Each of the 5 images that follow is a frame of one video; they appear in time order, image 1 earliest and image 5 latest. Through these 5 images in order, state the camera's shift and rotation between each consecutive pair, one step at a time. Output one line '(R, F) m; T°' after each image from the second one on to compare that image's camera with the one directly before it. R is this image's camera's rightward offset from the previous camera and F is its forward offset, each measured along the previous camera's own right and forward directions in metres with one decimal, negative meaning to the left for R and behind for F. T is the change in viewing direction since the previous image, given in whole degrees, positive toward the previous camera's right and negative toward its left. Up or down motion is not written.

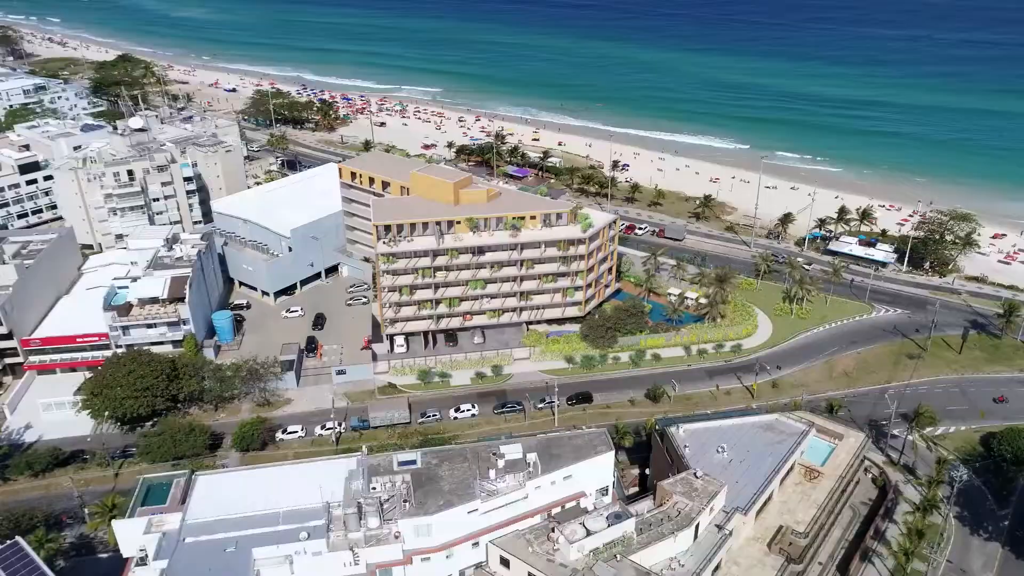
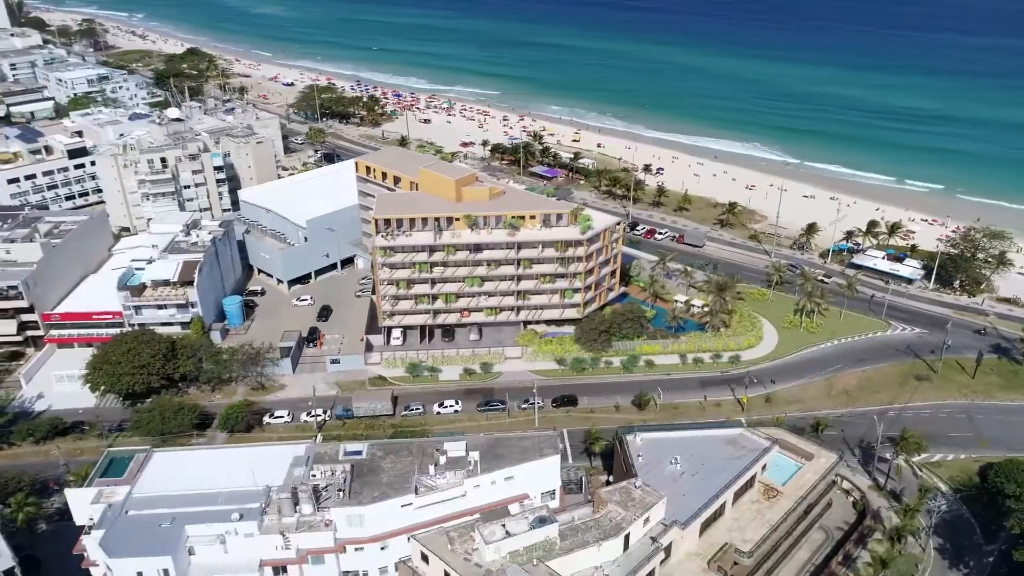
(+7.5, +0.5) m; -5°
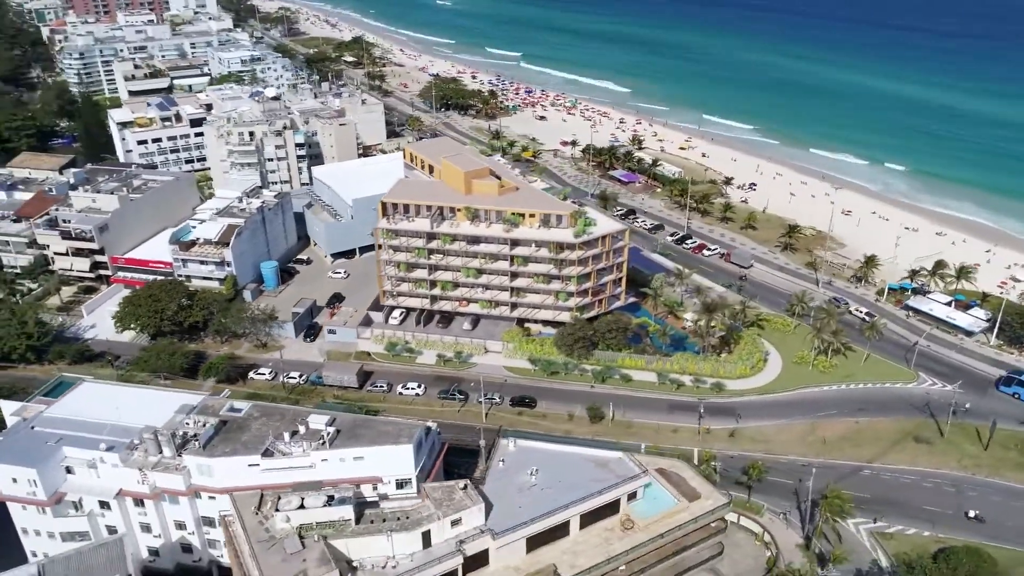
(+19.5, +2.7) m; -14°
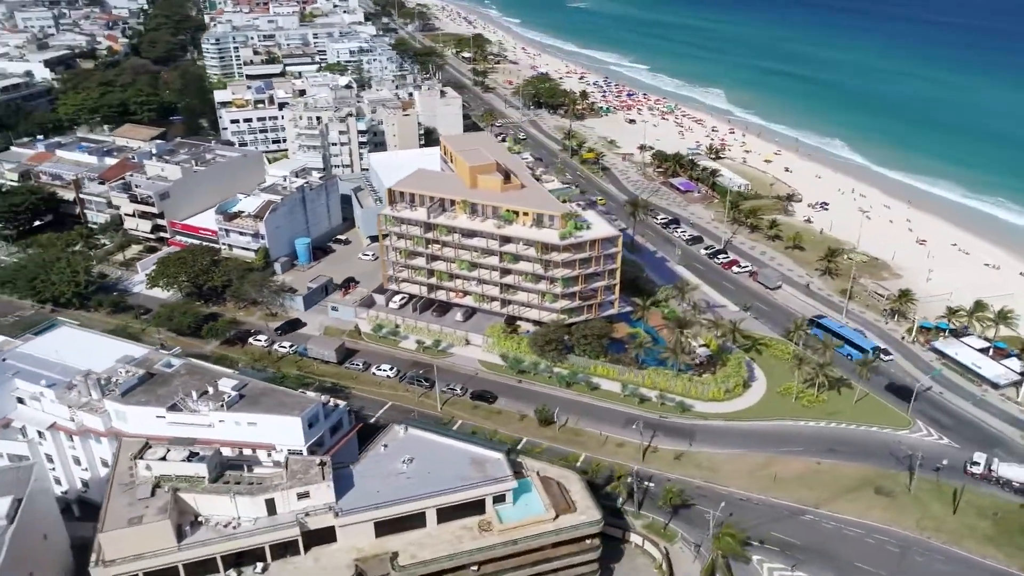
(+15.9, +1.7) m; -11°
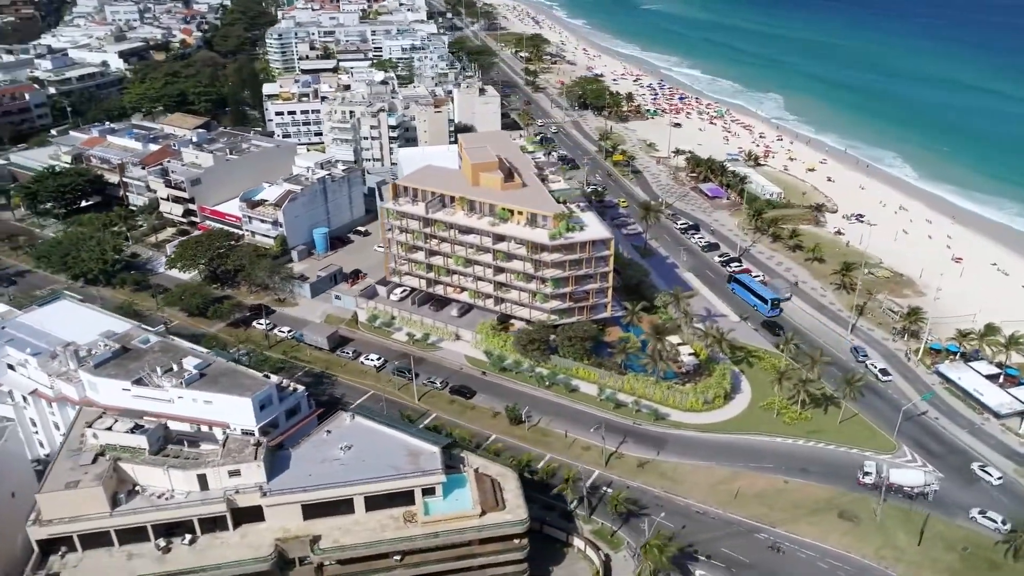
(+8.3, +0.4) m; -6°
